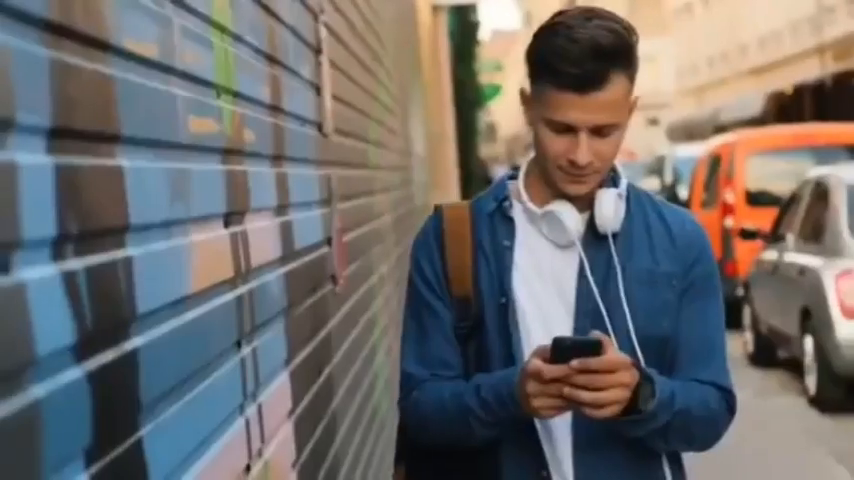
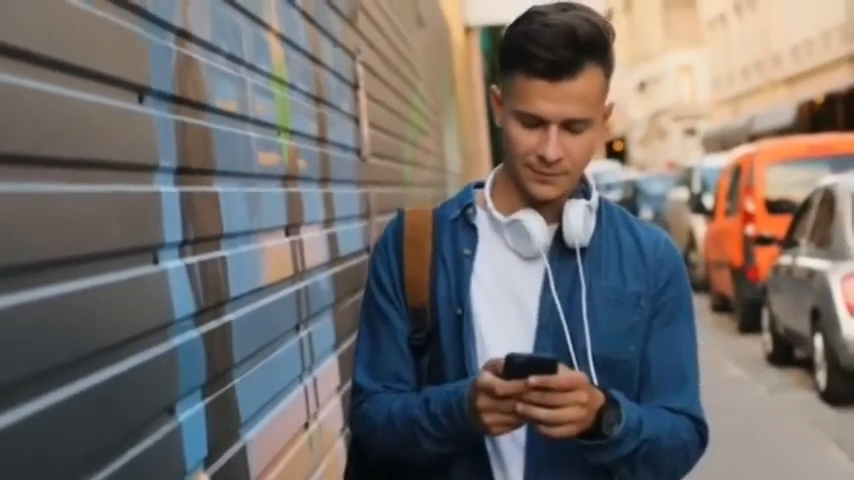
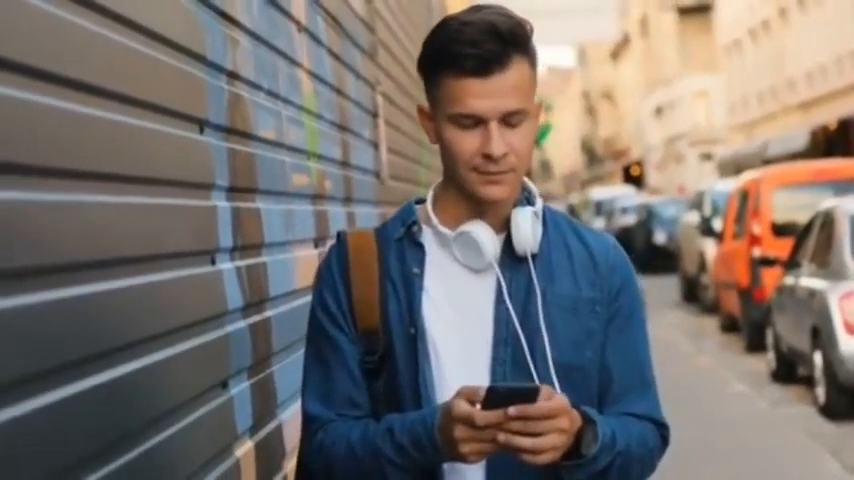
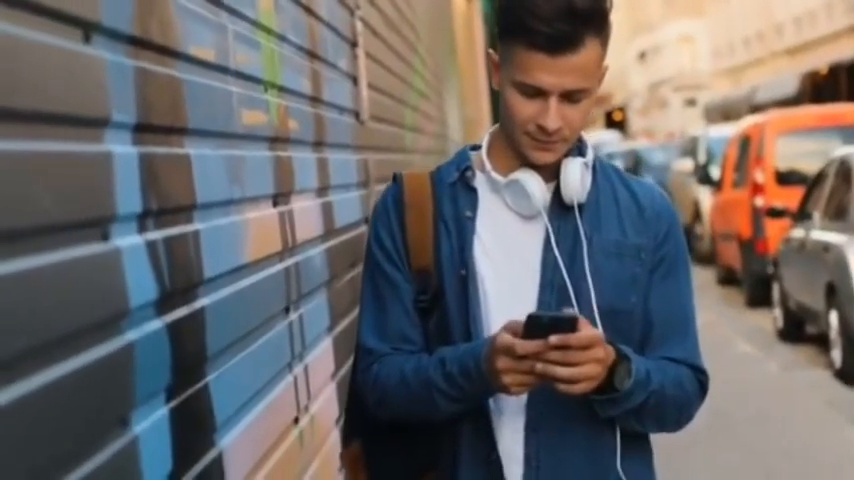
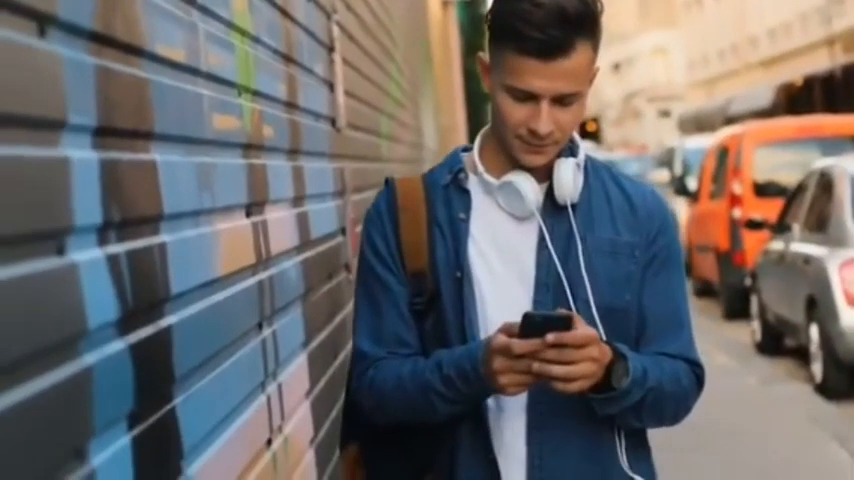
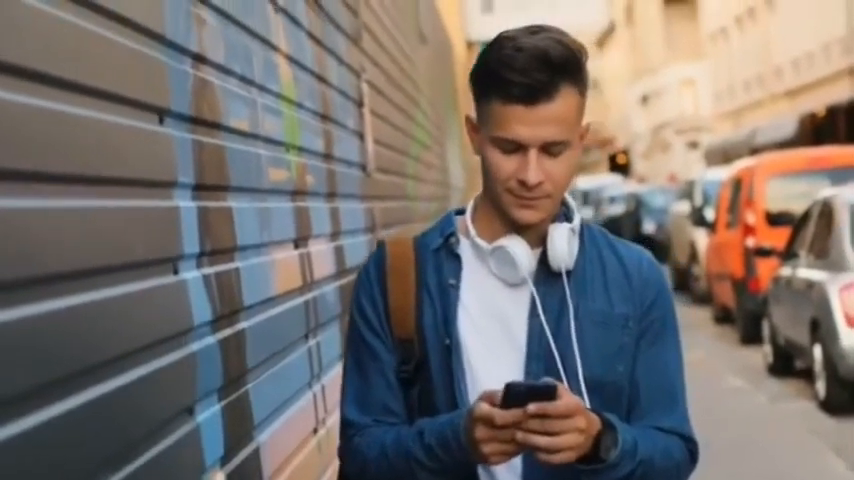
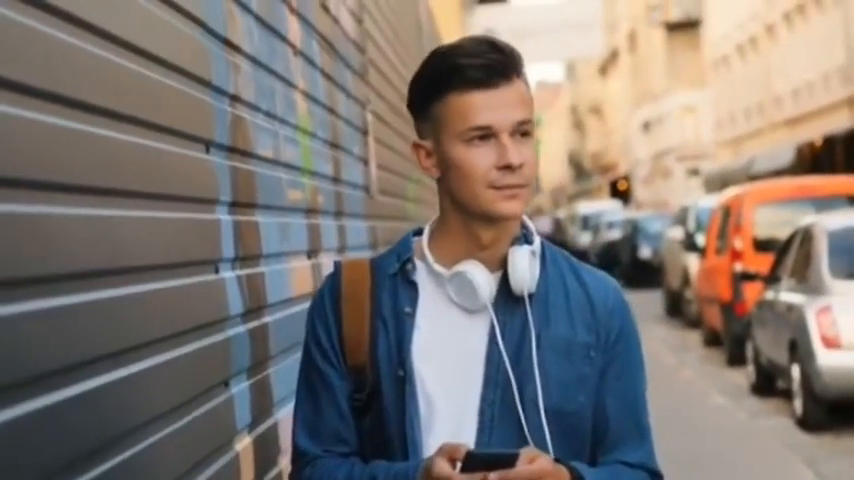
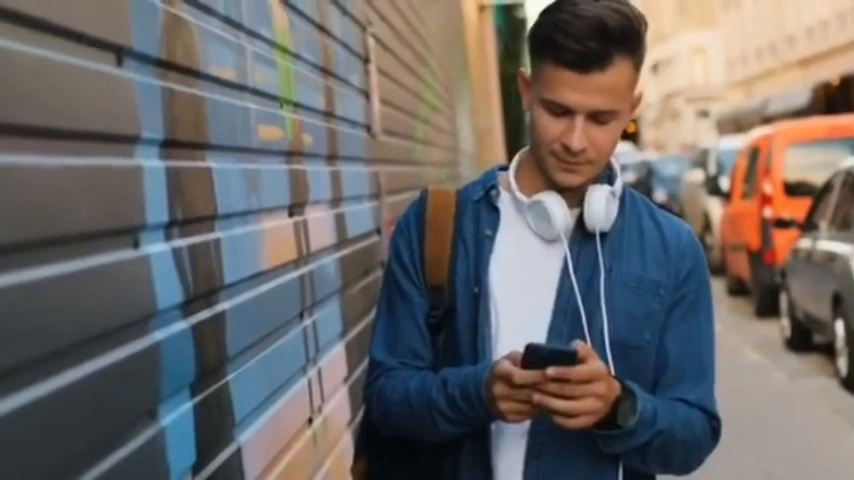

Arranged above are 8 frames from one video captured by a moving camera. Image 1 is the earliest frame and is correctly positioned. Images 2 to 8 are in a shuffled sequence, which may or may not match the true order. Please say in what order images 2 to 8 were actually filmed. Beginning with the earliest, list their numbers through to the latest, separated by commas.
5, 4, 8, 2, 6, 3, 7
